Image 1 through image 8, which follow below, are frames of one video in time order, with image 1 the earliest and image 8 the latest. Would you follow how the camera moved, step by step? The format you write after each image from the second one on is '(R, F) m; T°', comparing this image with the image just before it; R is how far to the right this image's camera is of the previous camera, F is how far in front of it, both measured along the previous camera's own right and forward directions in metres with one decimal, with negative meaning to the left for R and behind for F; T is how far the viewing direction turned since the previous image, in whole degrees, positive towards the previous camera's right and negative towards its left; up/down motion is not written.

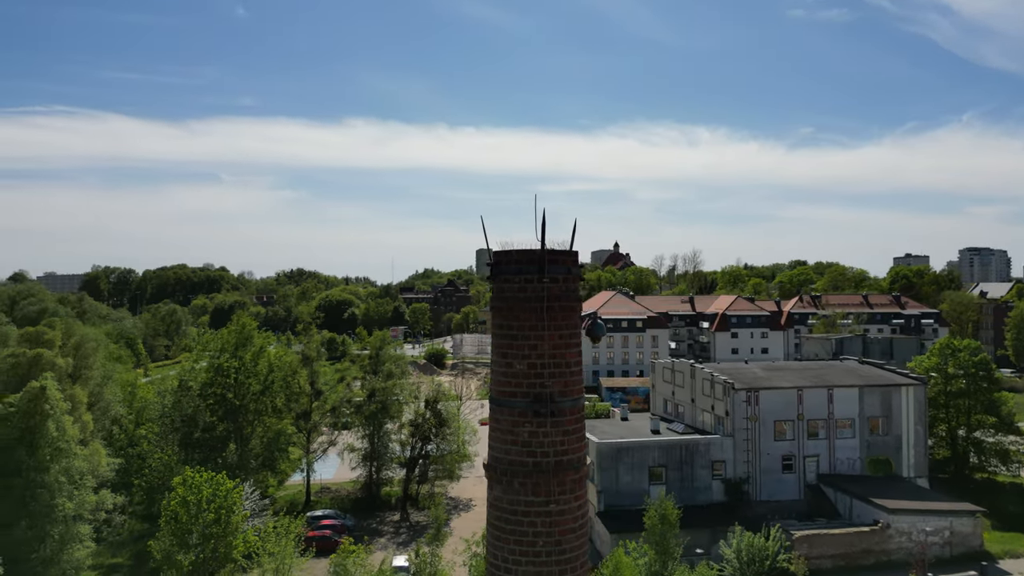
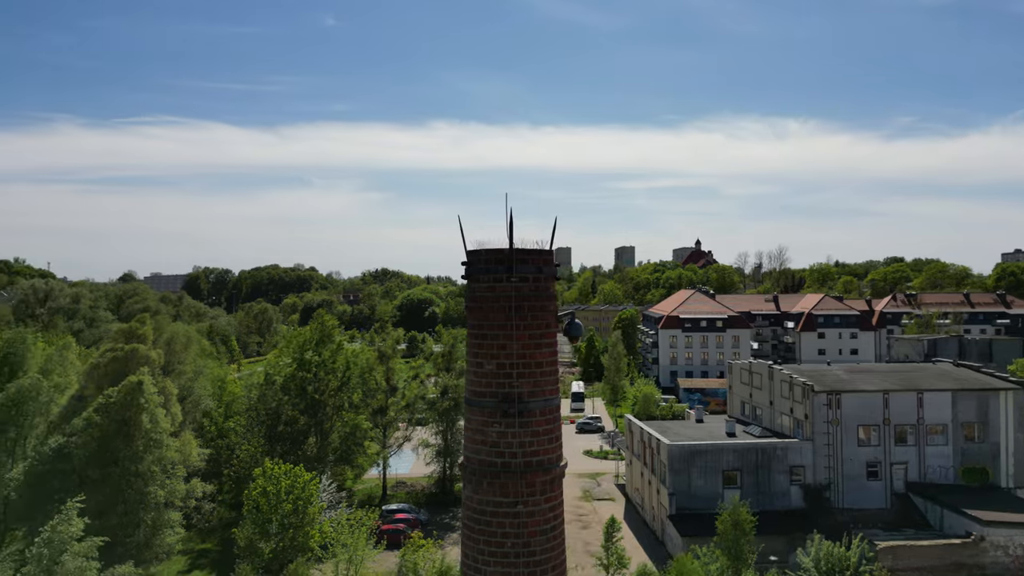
(+0.7, +0.1) m; -6°
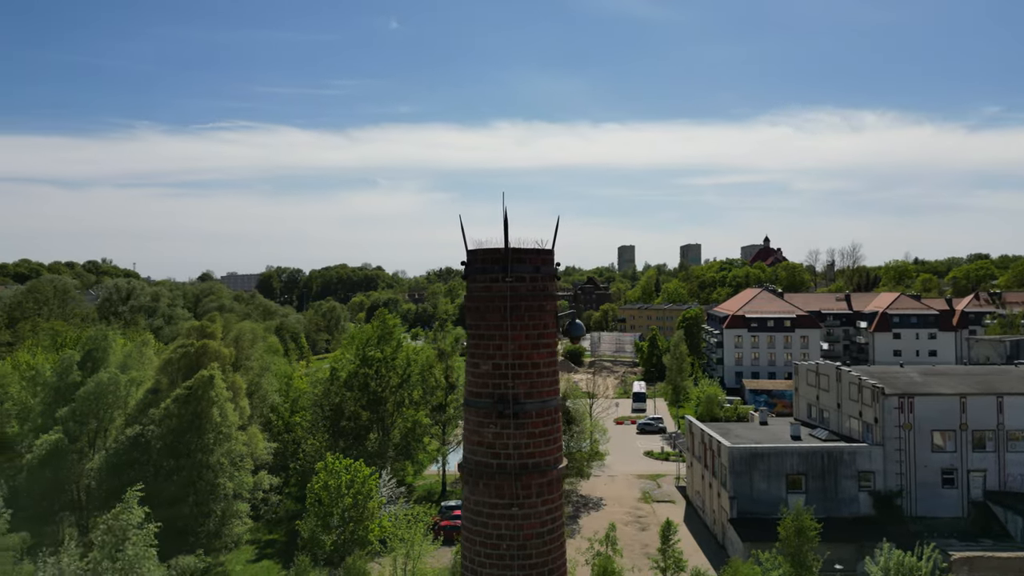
(+0.4, +0.1) m; -5°
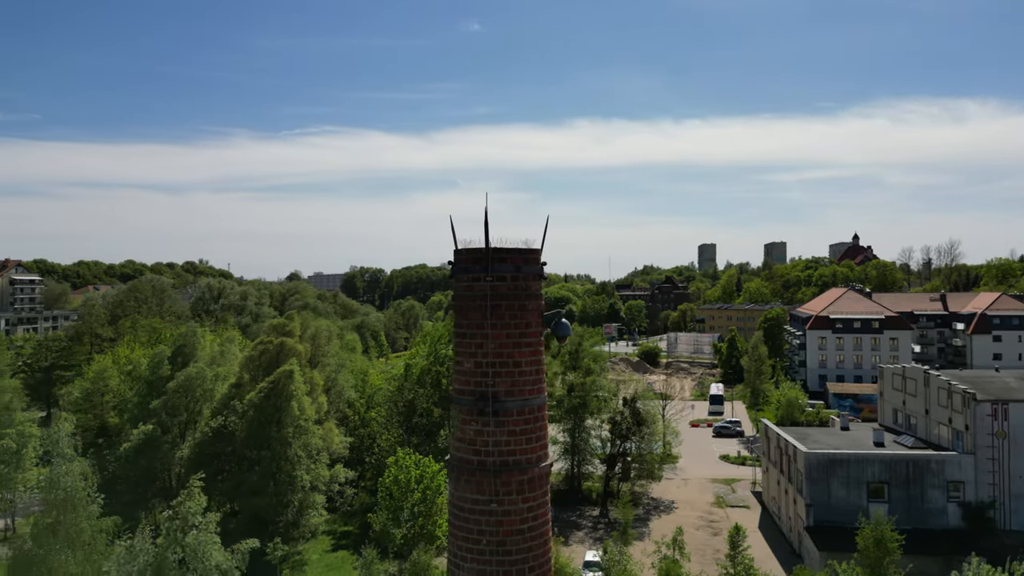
(+0.6, 0.0) m; -6°
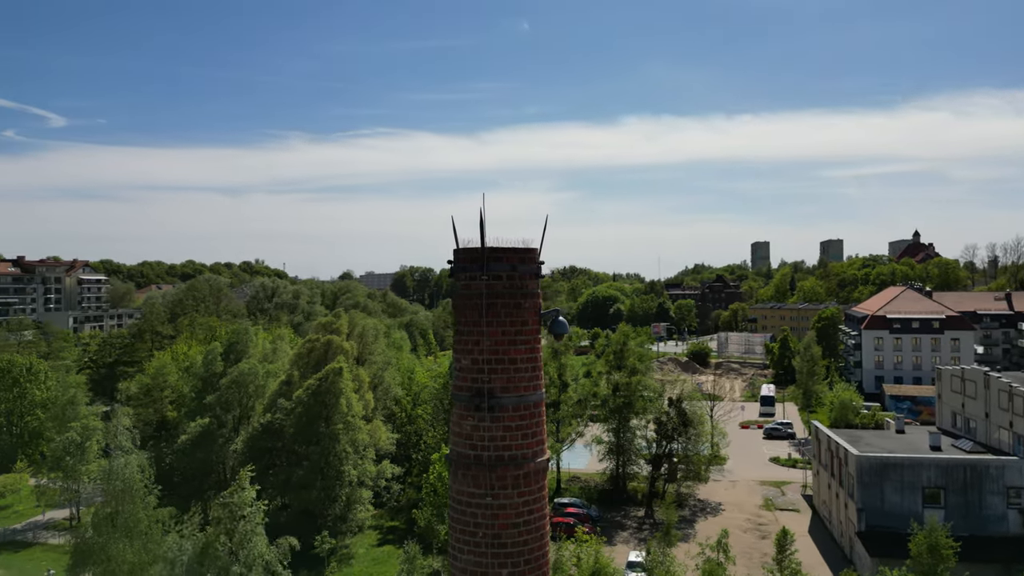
(+0.4, -0.1) m; -4°
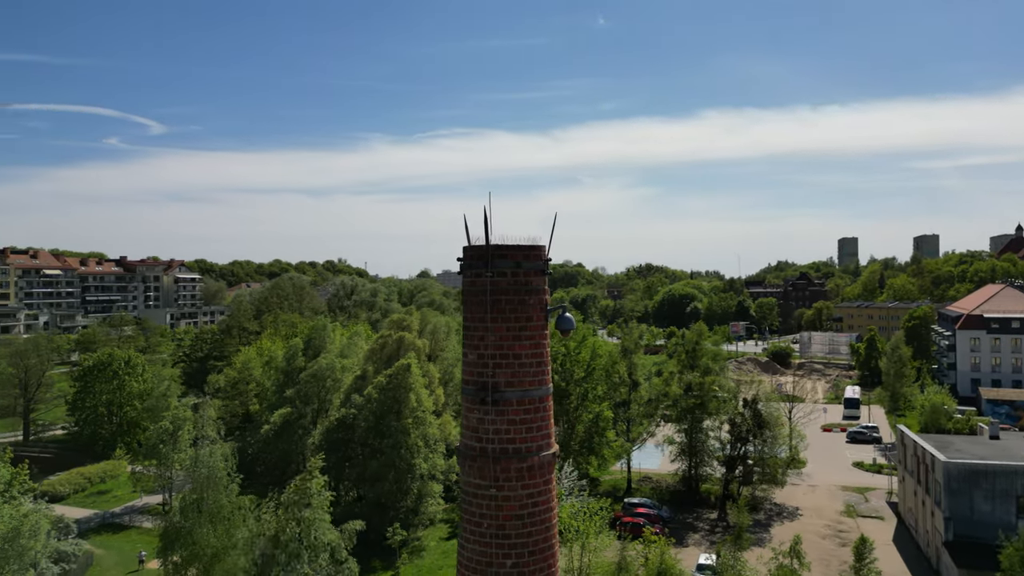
(+0.5, -0.1) m; -6°
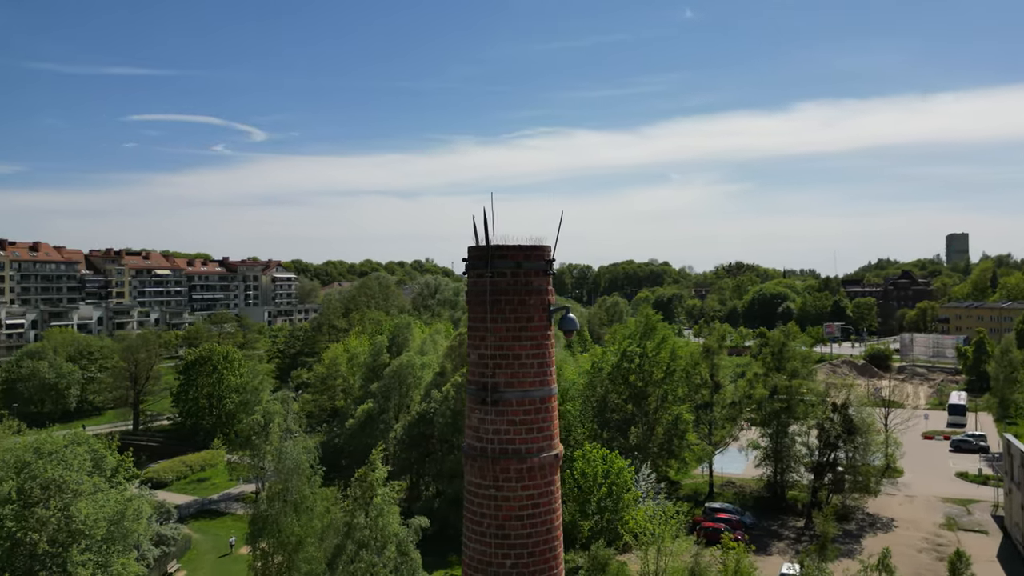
(+0.6, 0.0) m; -7°
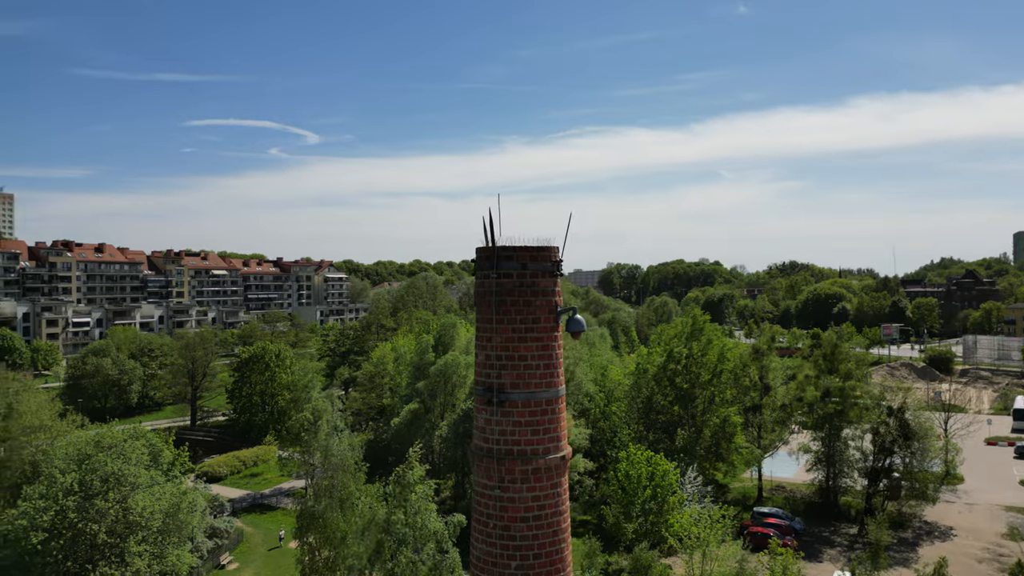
(+0.3, 0.0) m; -4°
